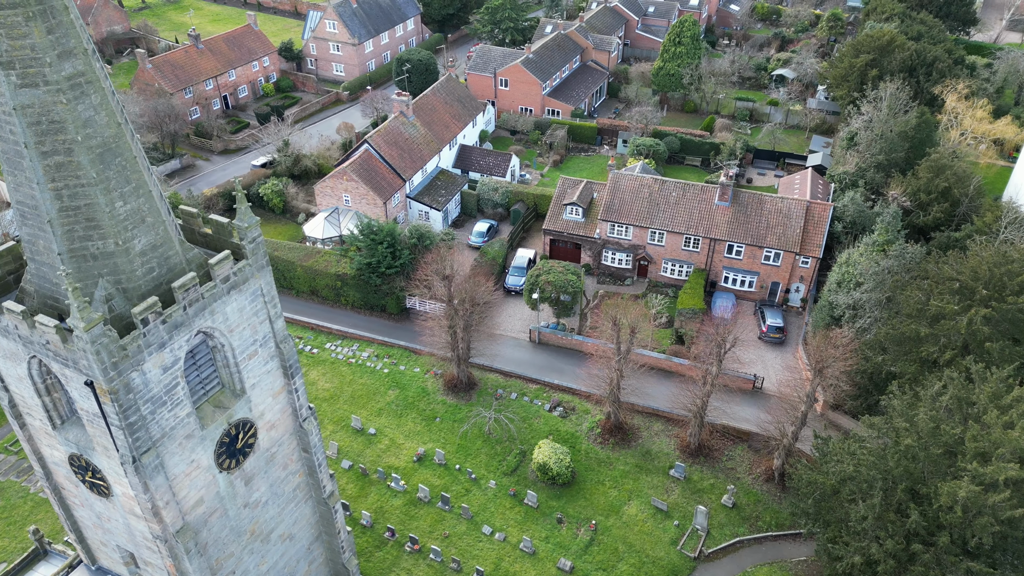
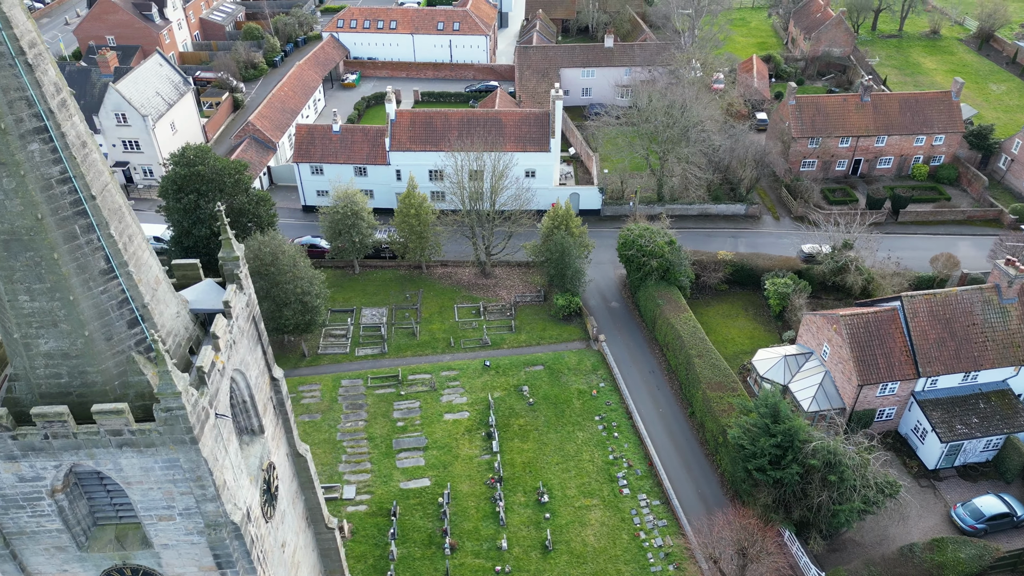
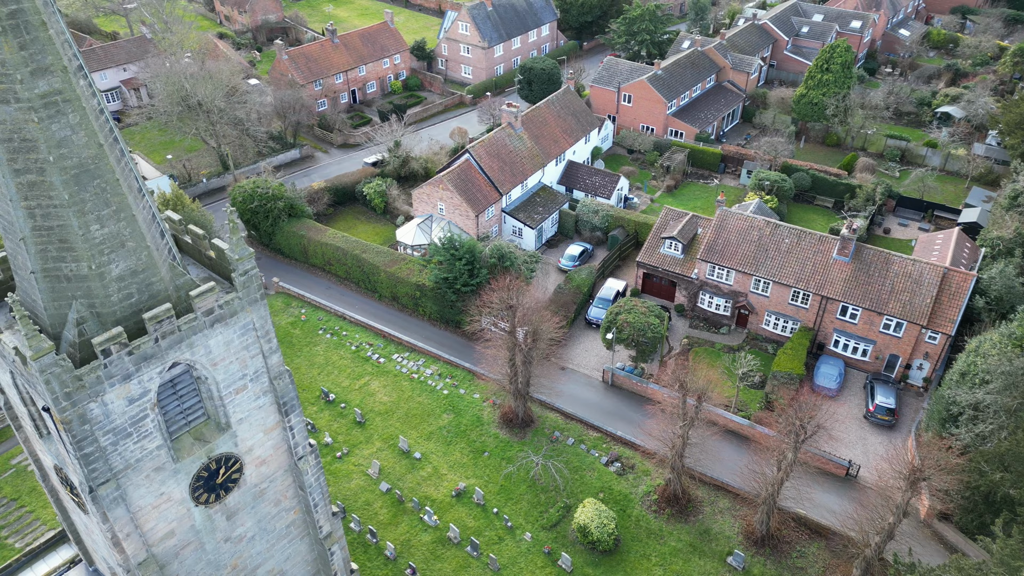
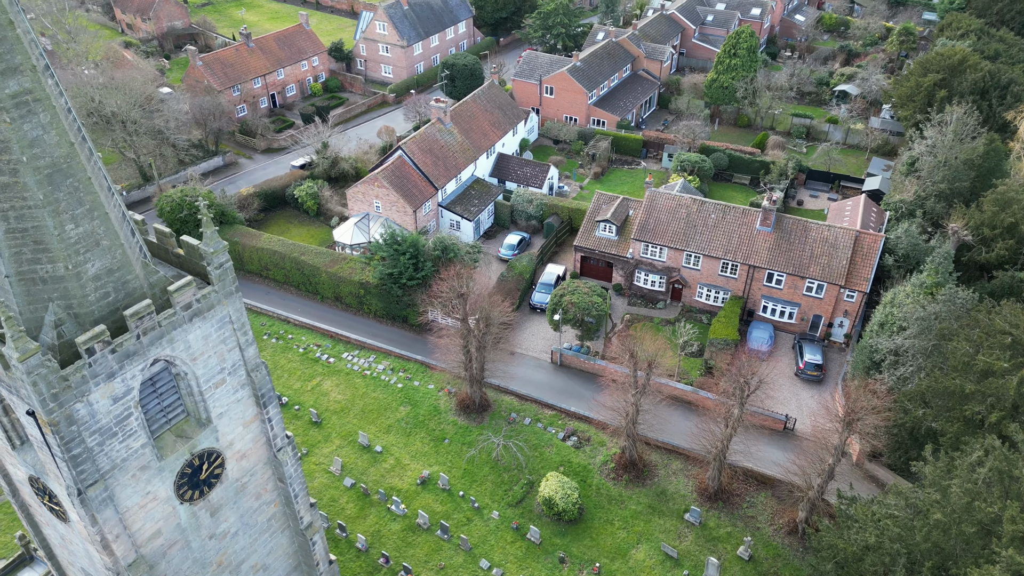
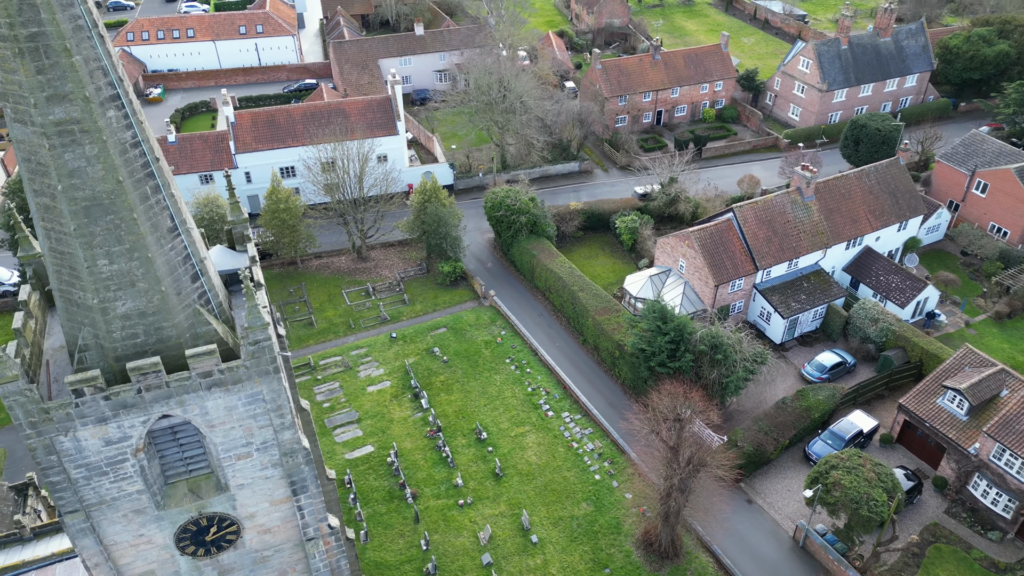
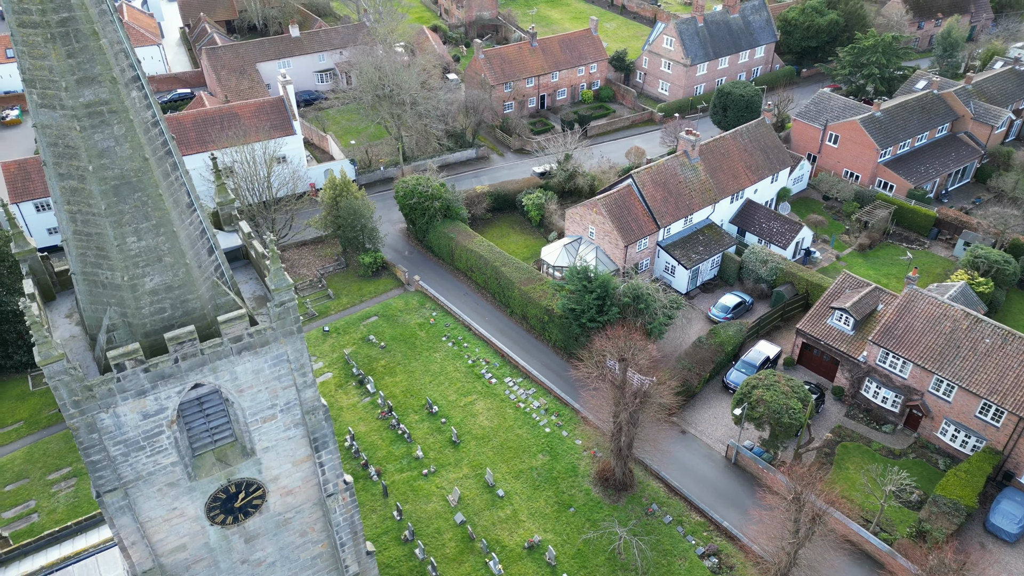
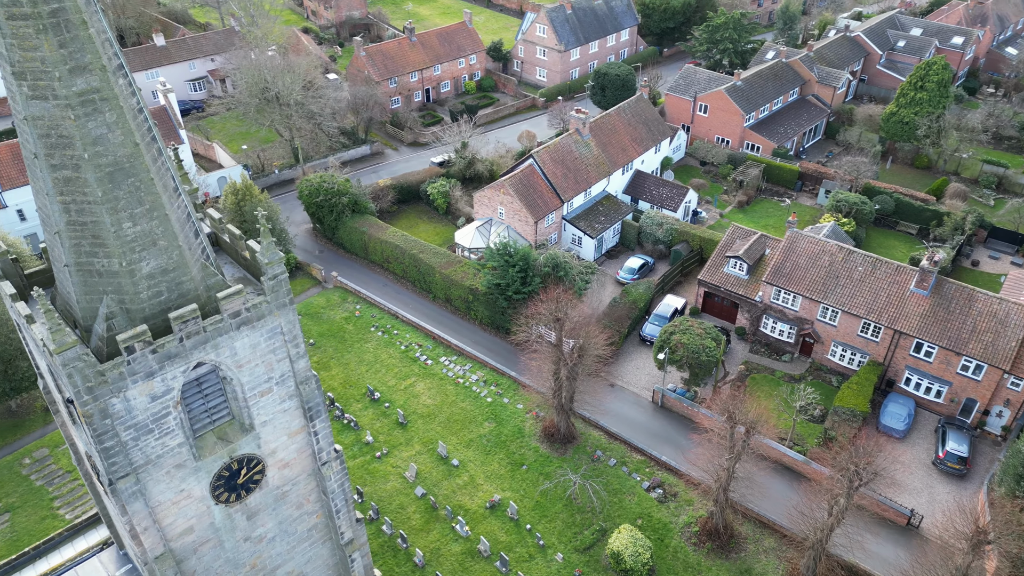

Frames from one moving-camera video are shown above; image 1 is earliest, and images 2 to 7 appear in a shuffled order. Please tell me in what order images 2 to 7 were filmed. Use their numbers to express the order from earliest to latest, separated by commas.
4, 3, 7, 6, 5, 2
